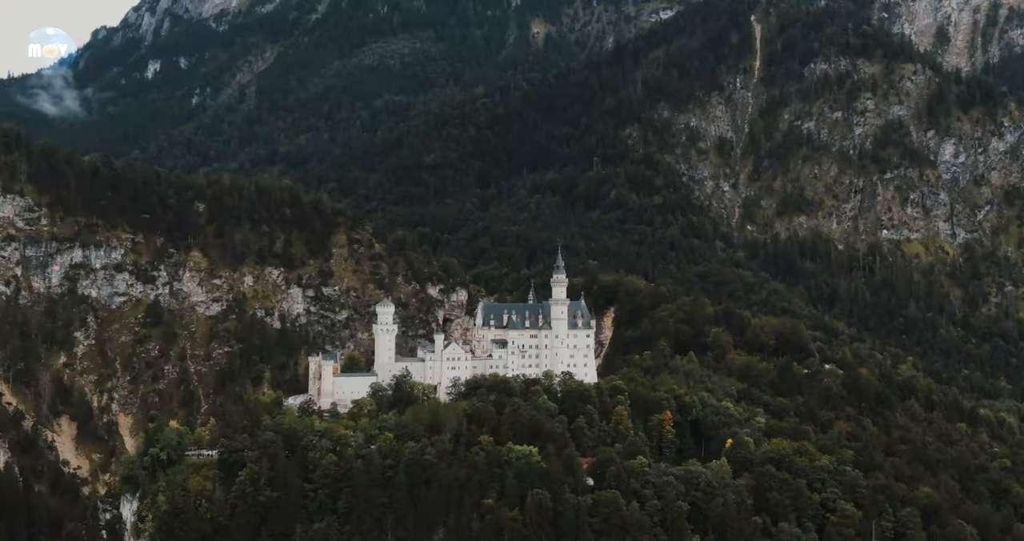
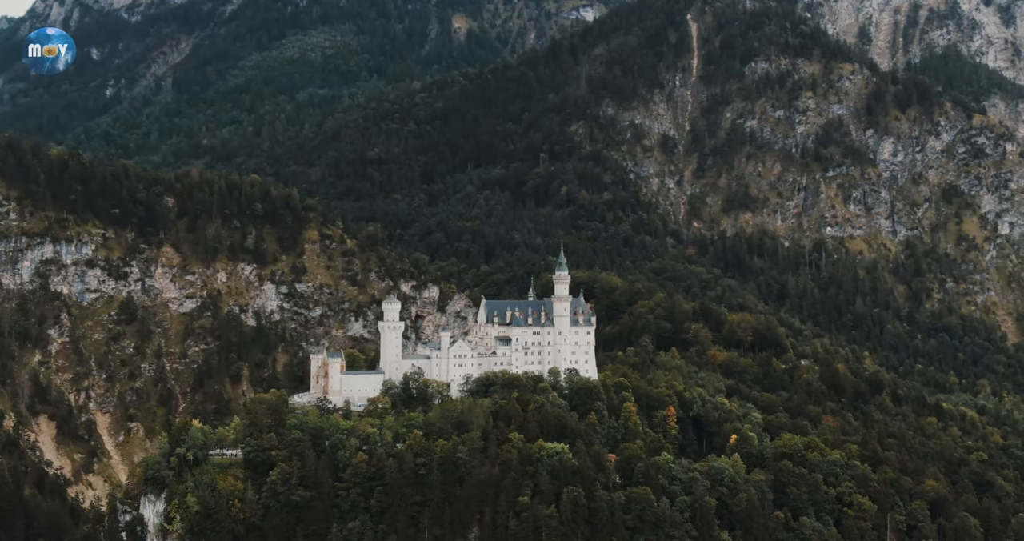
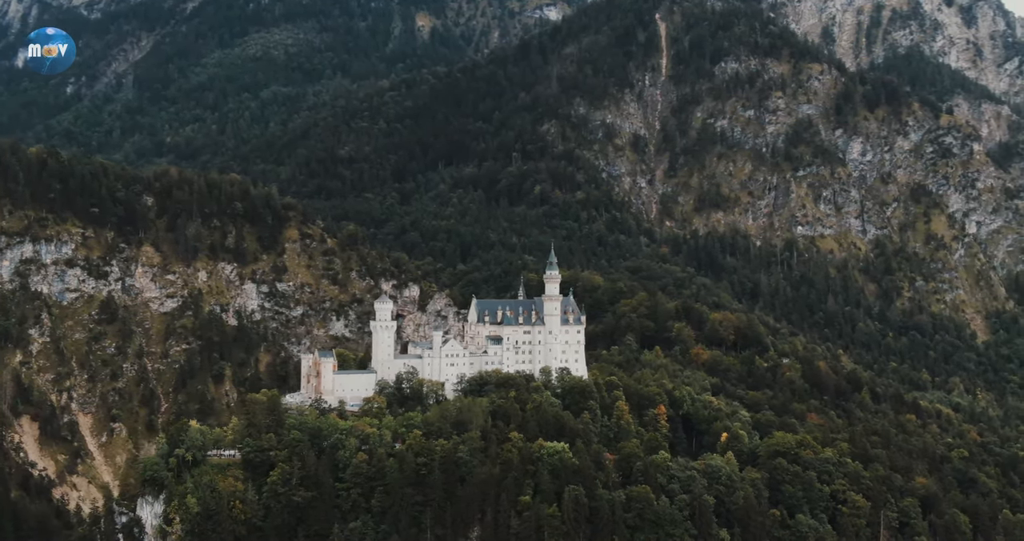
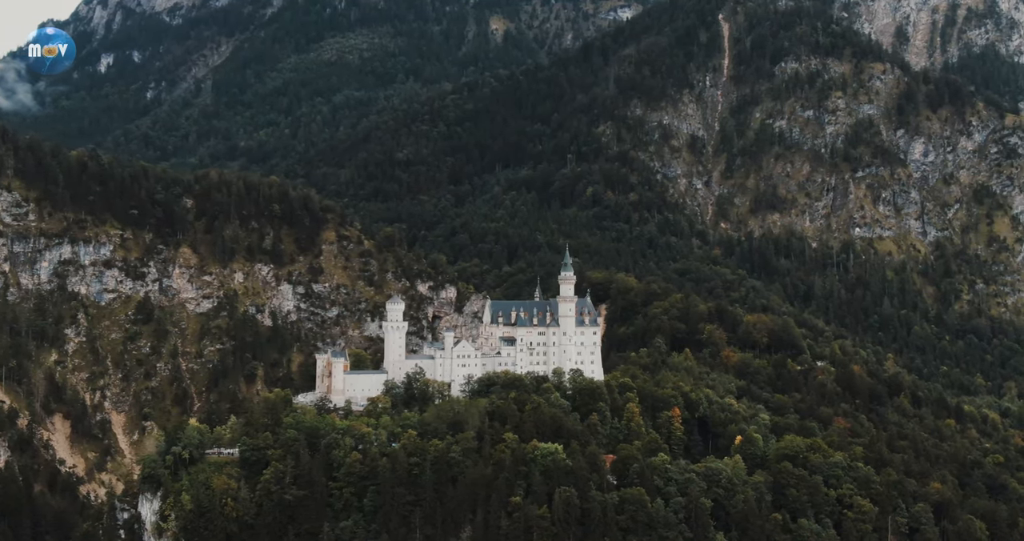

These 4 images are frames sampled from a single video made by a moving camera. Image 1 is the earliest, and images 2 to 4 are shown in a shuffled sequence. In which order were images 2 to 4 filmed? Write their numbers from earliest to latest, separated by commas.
4, 2, 3
